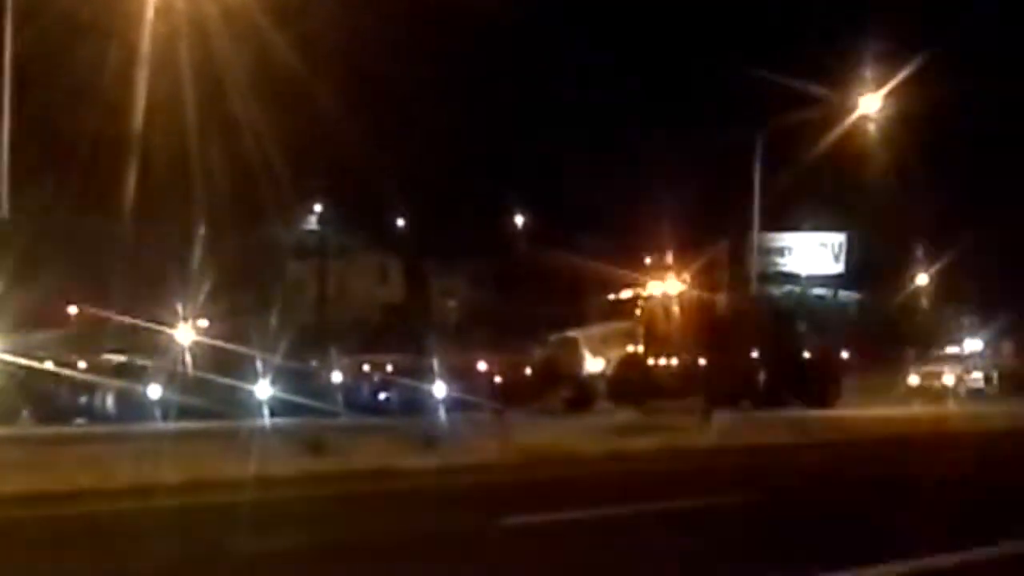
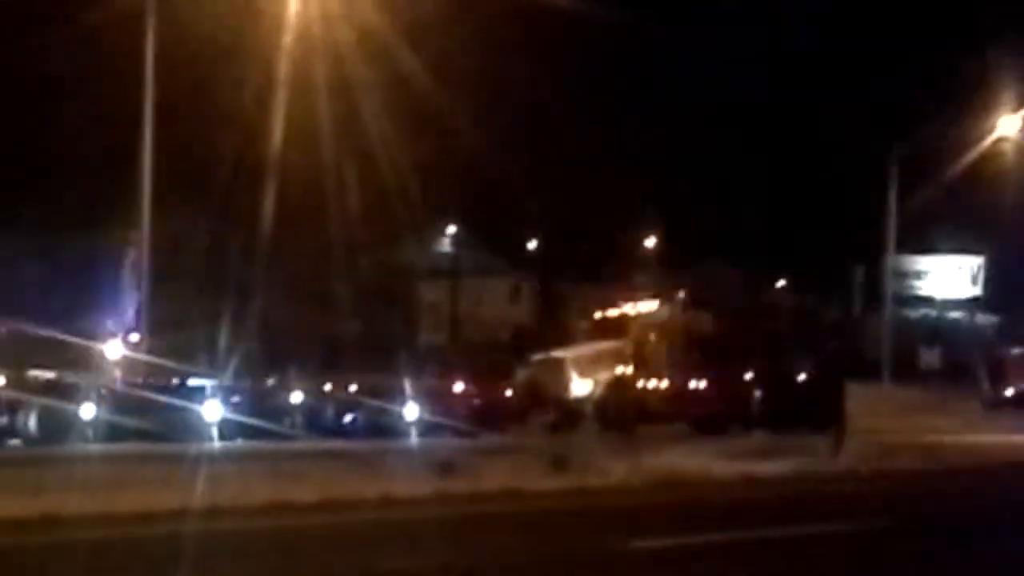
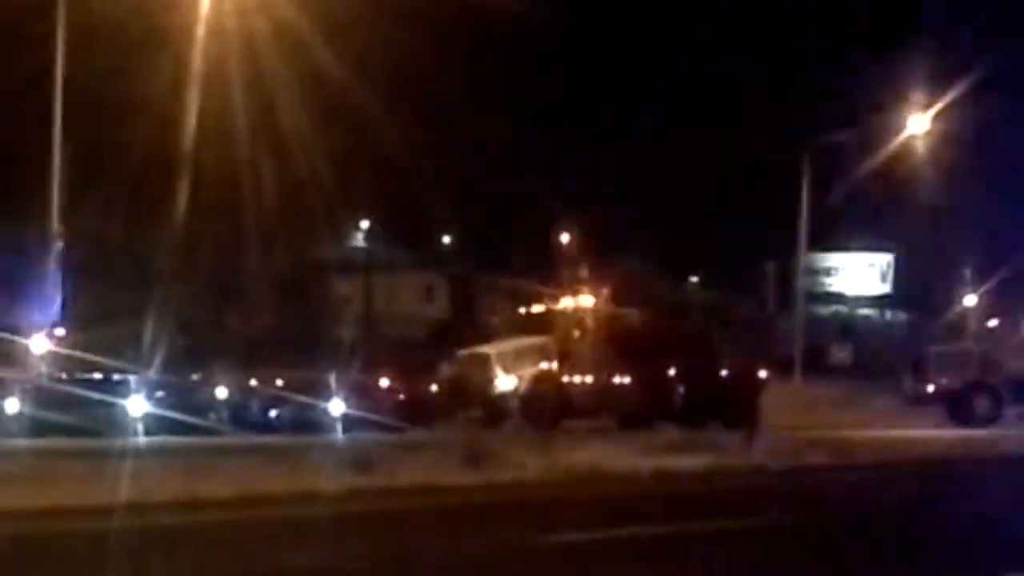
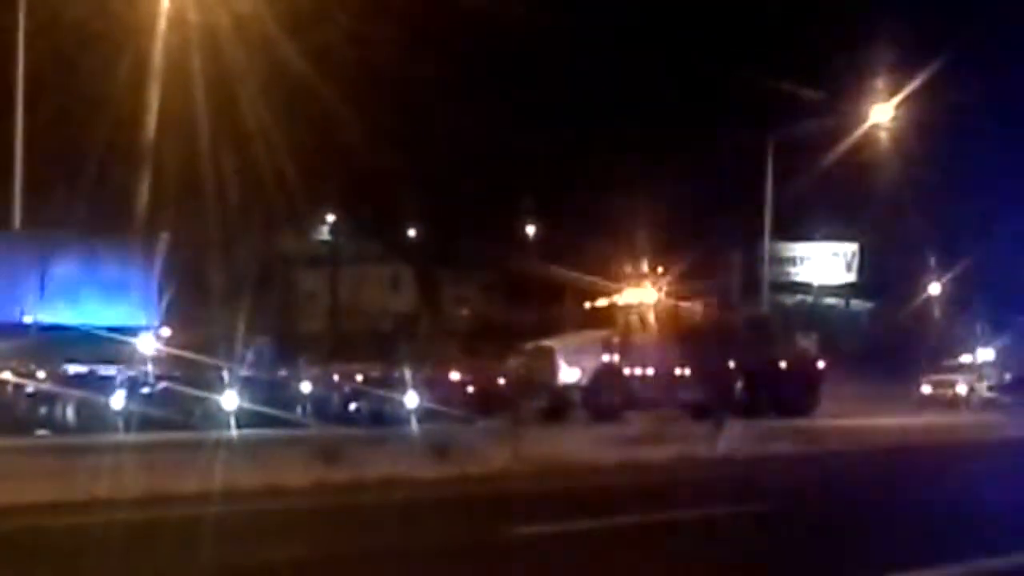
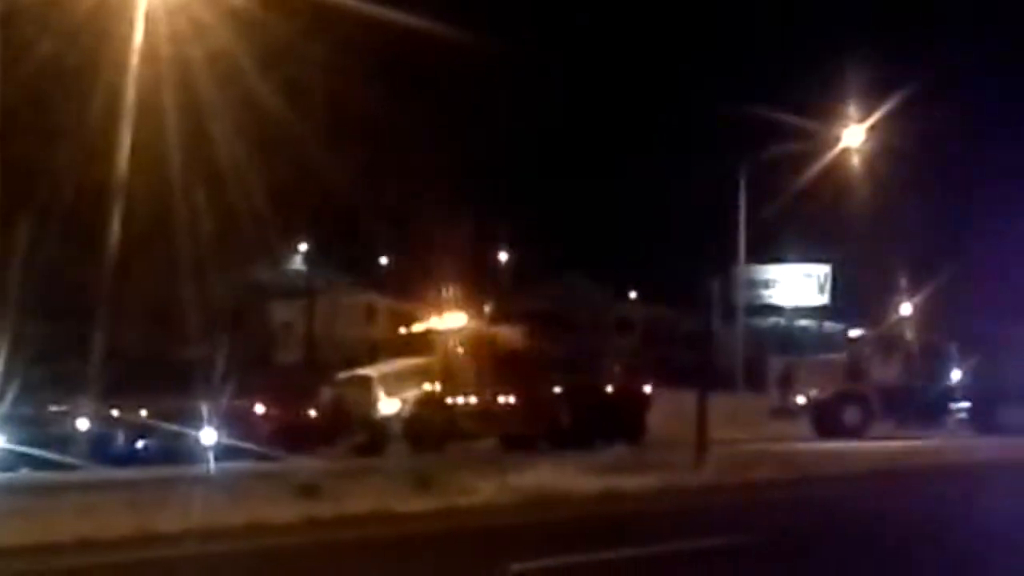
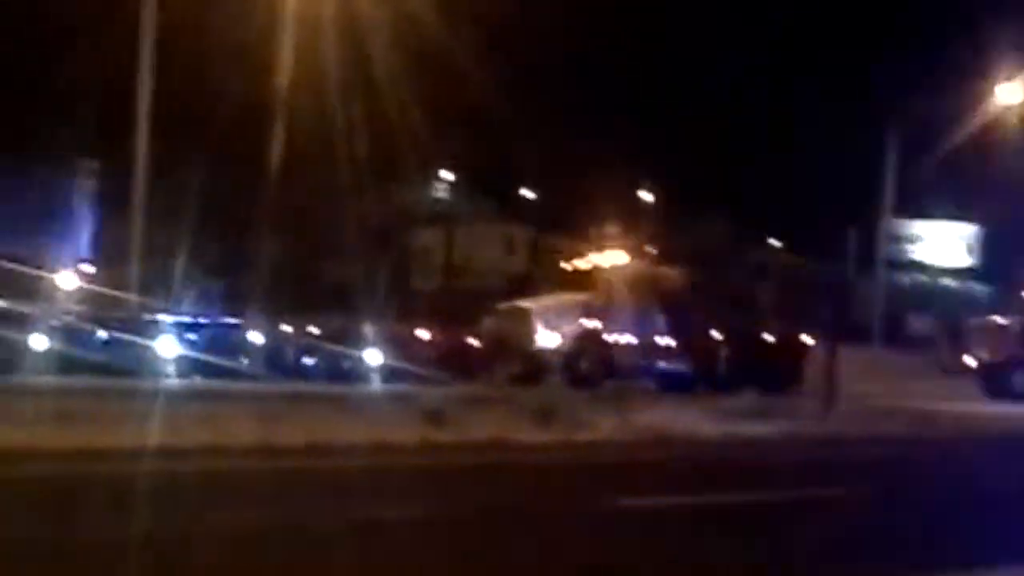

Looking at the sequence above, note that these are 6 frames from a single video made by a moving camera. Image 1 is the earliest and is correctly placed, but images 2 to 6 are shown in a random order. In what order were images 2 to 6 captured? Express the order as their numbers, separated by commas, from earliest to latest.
4, 3, 2, 6, 5
